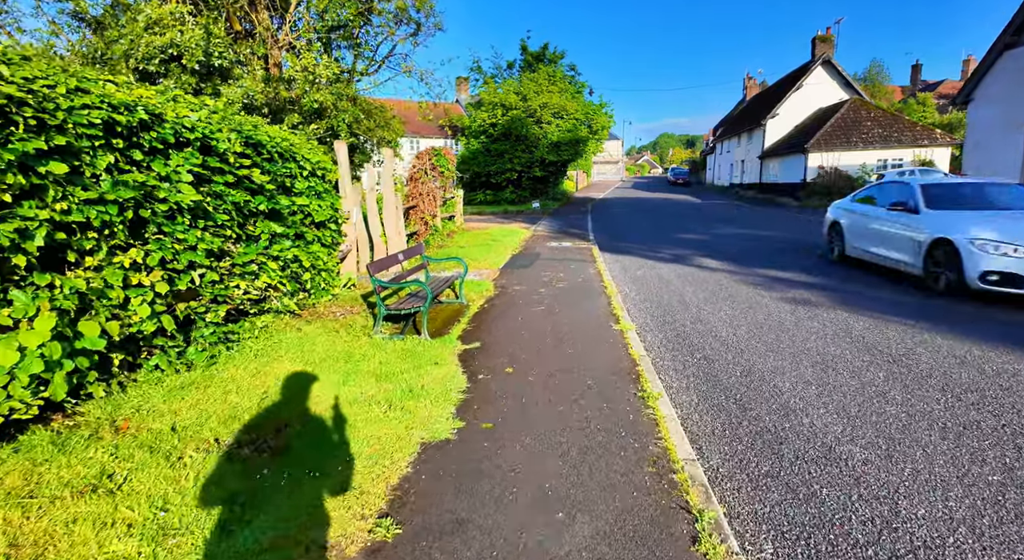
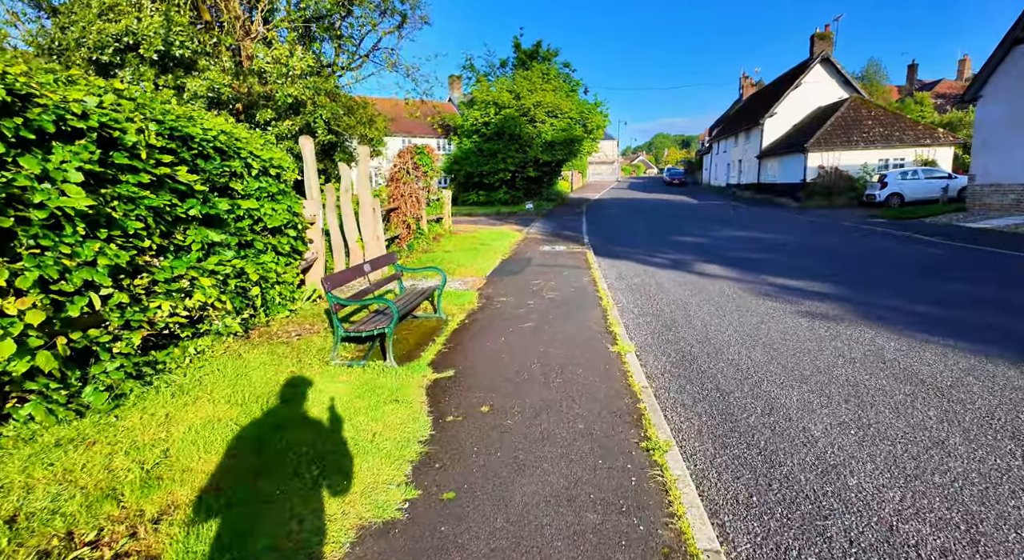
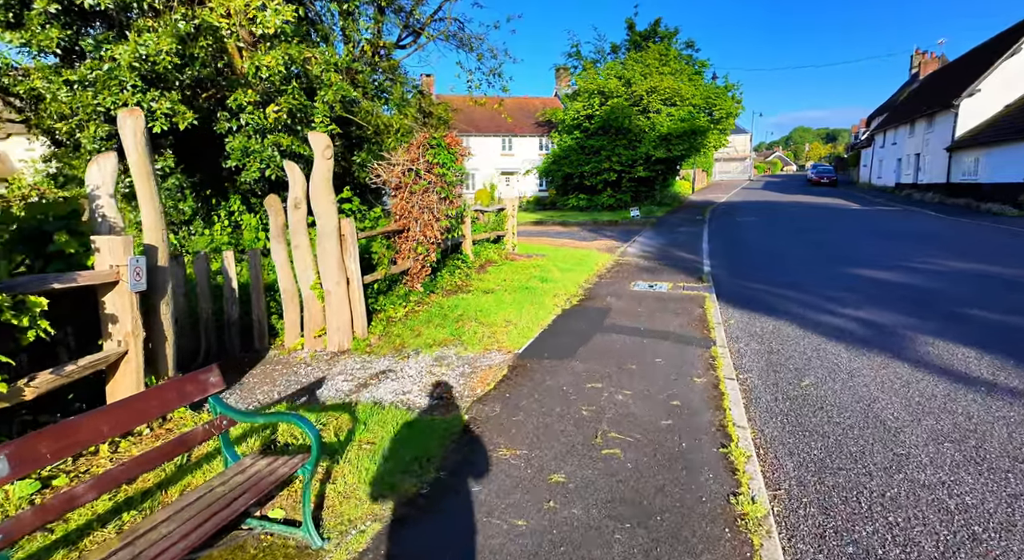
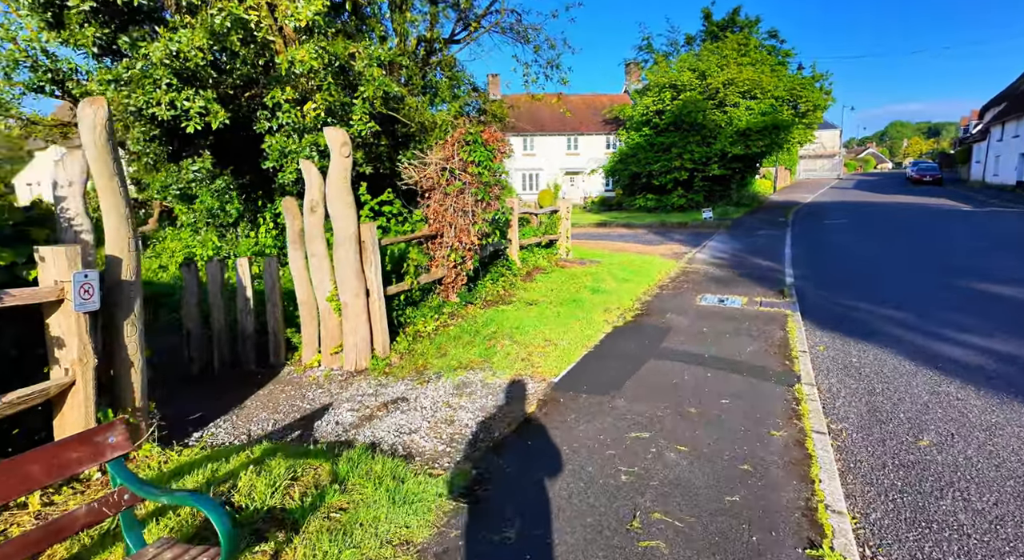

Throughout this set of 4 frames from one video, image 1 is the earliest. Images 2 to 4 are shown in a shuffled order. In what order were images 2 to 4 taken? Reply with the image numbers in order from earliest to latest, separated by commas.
2, 3, 4
